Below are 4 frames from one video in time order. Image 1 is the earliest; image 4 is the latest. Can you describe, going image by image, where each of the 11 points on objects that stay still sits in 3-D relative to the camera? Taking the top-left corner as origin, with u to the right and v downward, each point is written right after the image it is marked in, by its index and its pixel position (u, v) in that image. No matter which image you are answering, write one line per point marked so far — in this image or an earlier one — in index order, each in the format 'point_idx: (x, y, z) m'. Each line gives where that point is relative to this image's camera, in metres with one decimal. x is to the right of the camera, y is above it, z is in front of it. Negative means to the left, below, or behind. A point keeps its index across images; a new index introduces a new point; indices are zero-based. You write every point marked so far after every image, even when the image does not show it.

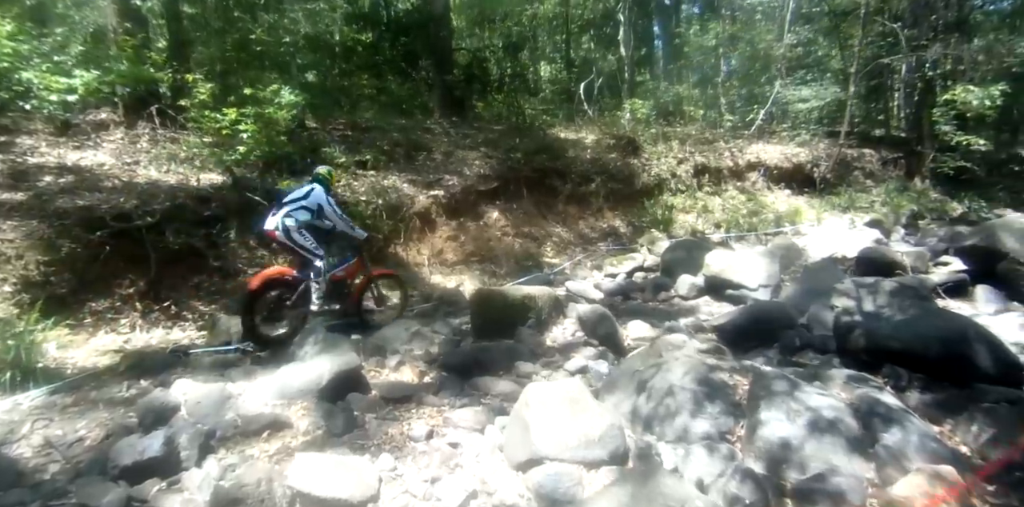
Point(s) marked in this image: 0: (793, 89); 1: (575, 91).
0: (+8.0, +4.8, +15.1) m
1: (+2.0, +4.8, +15.9) m
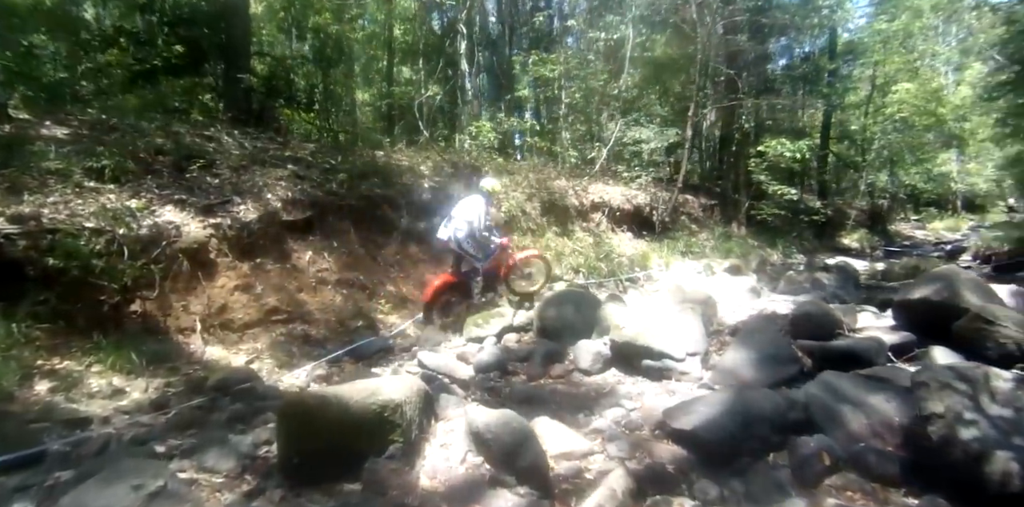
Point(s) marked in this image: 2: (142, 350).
0: (+3.3, +3.5, +15.1) m
1: (-2.7, +3.6, +13.7) m
2: (-3.8, -1.0, +5.5) m
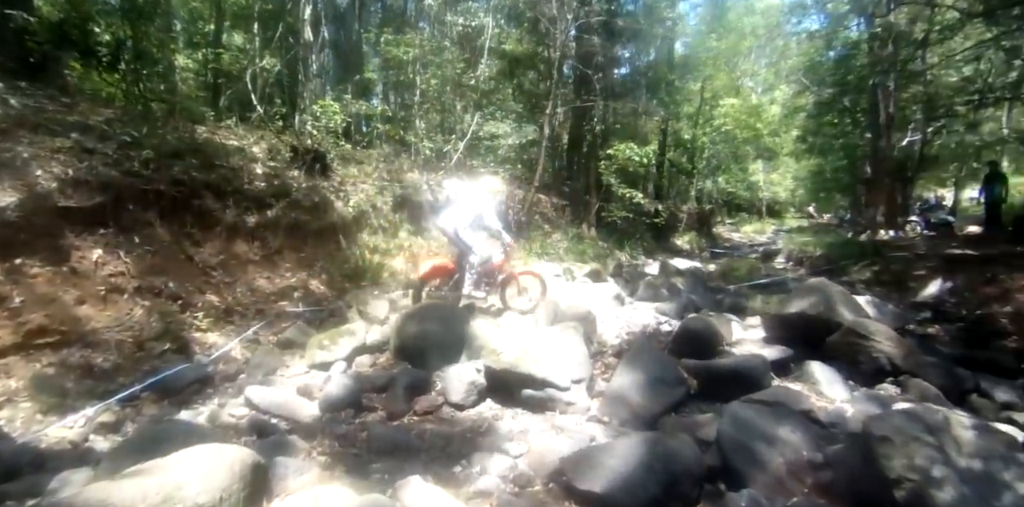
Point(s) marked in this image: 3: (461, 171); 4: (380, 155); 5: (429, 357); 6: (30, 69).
0: (-0.7, +3.5, +14.5) m
1: (-6.0, +3.6, +11.5) m
2: (-4.8, -1.1, +3.4) m
3: (-1.3, +2.2, +14.3) m
4: (-2.9, +2.3, +12.4) m
5: (-0.9, -1.2, +6.1) m
6: (-7.1, +2.6, +7.5) m
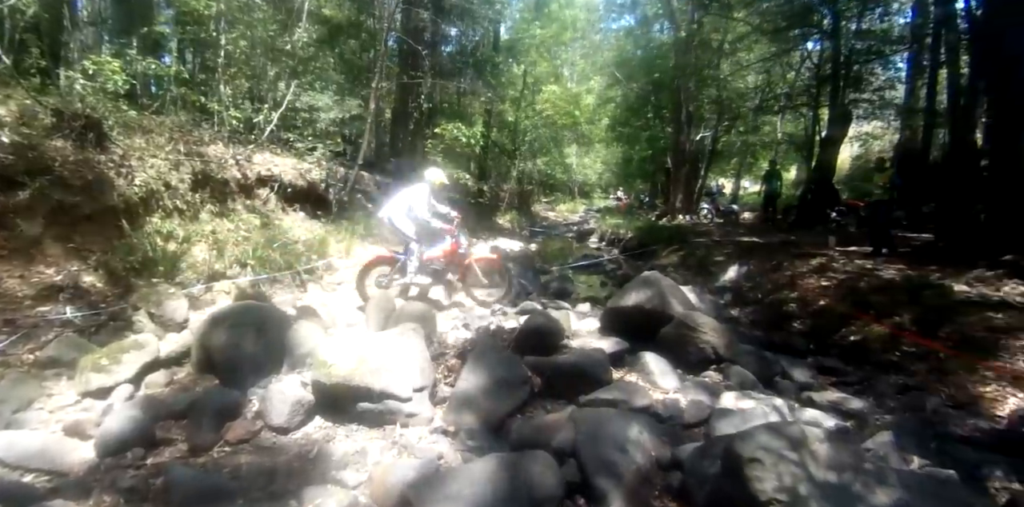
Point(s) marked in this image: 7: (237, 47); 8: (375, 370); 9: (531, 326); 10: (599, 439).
0: (-5.1, +3.8, +13.1) m
1: (-9.3, +3.6, +8.6) m
2: (-5.5, -1.4, +1.4) m
3: (-5.6, +2.5, +12.7) m
4: (-6.5, +2.4, +10.4) m
5: (-2.6, -1.2, +5.2) m
6: (-9.0, +2.4, +4.4) m
7: (-6.0, +4.5, +11.7) m
8: (-1.2, -1.0, +4.7) m
9: (+0.2, -0.7, +5.3) m
10: (+0.5, -1.2, +3.5) m
